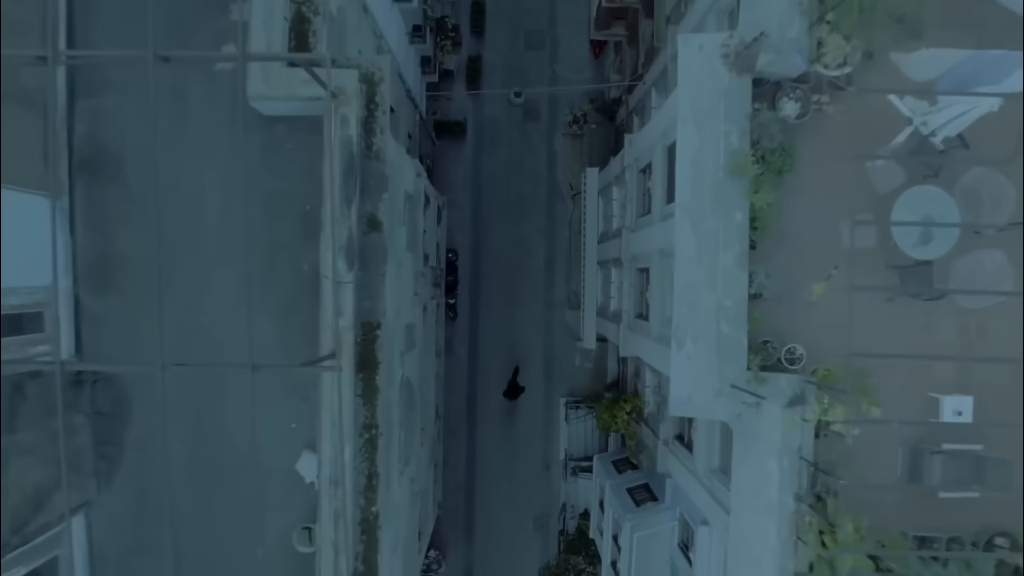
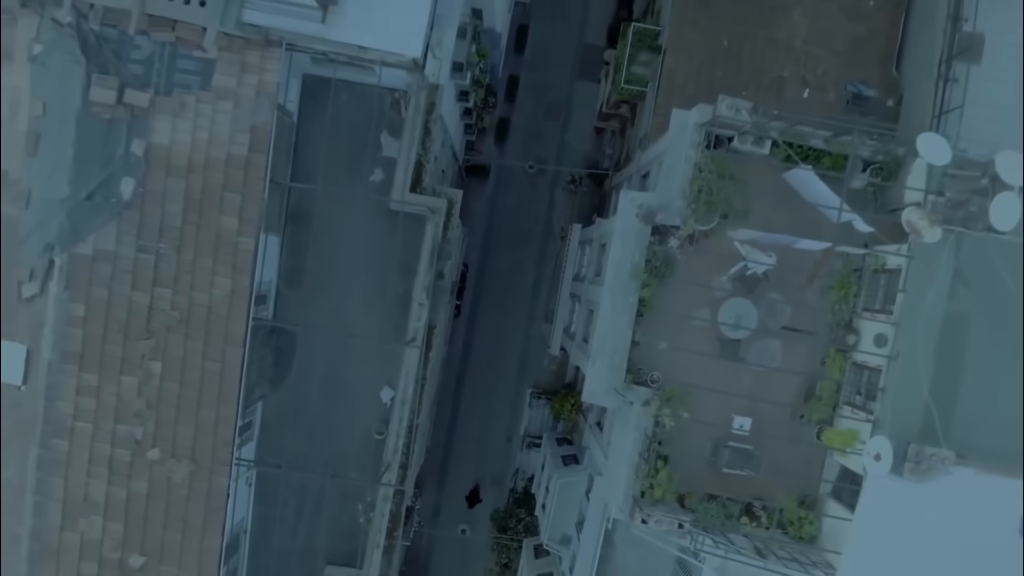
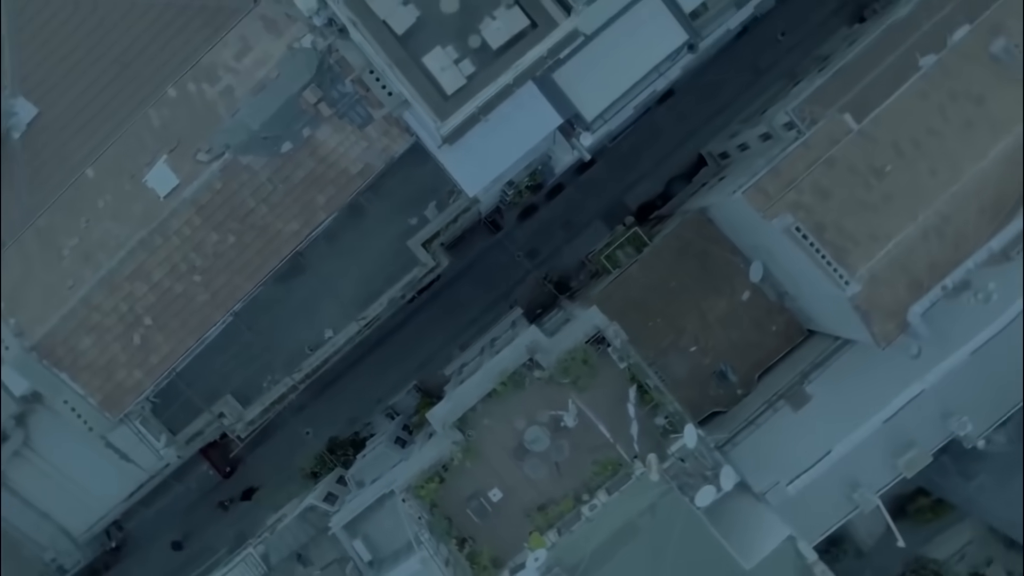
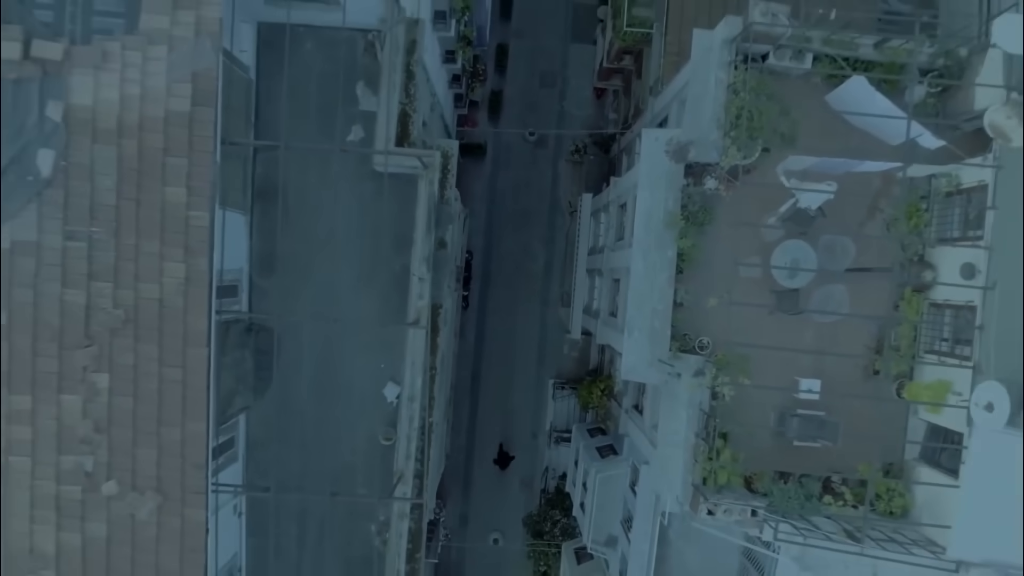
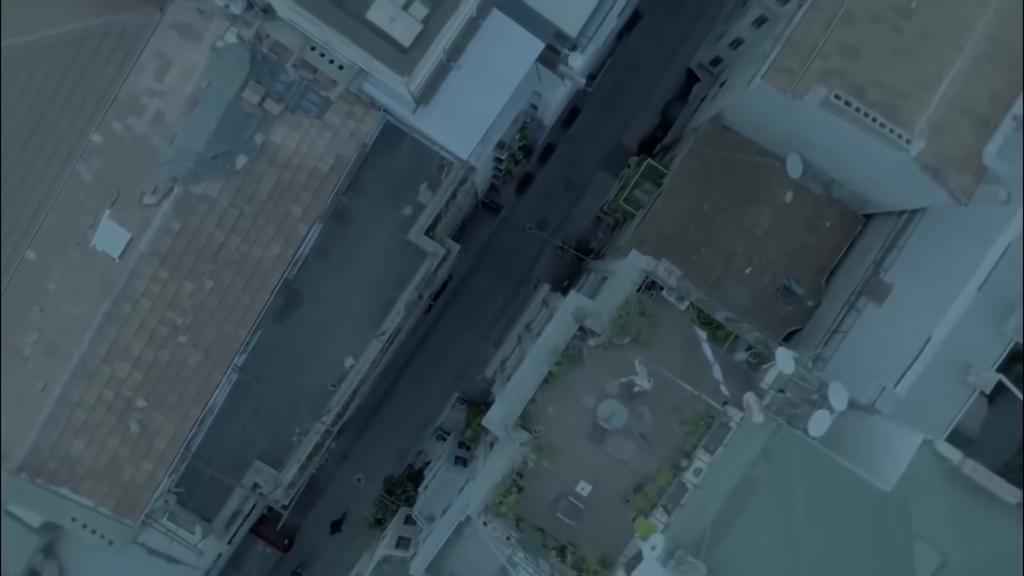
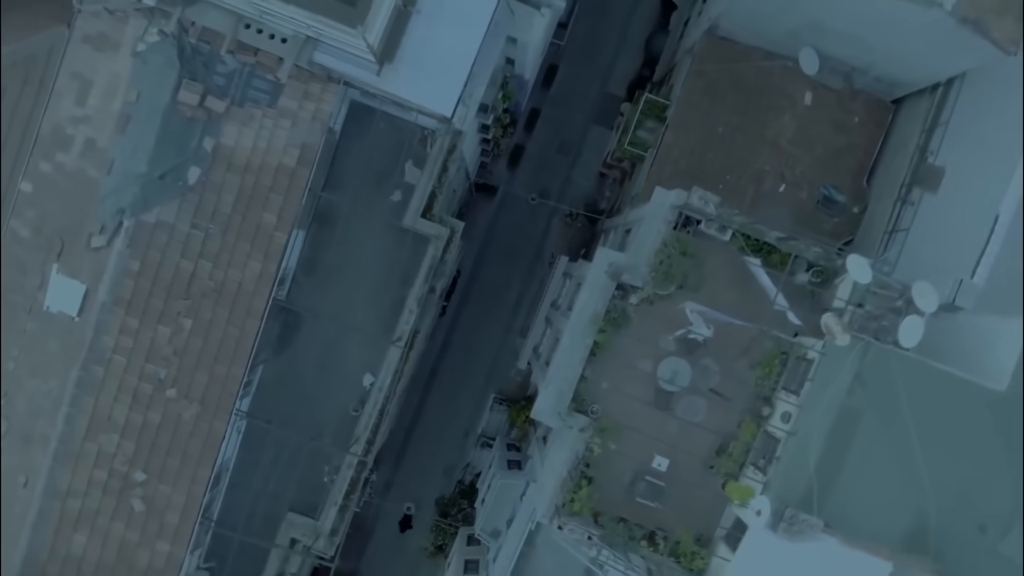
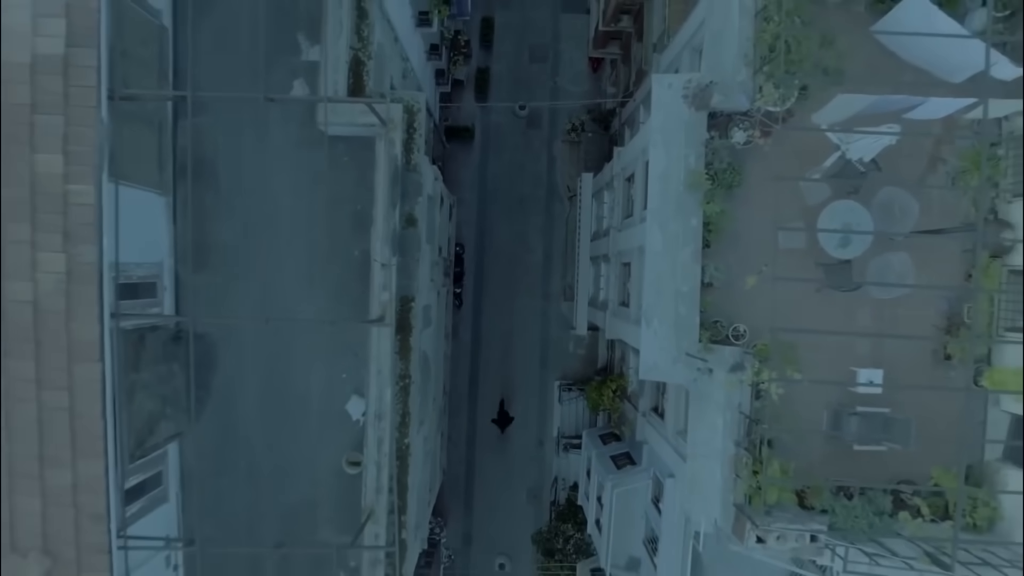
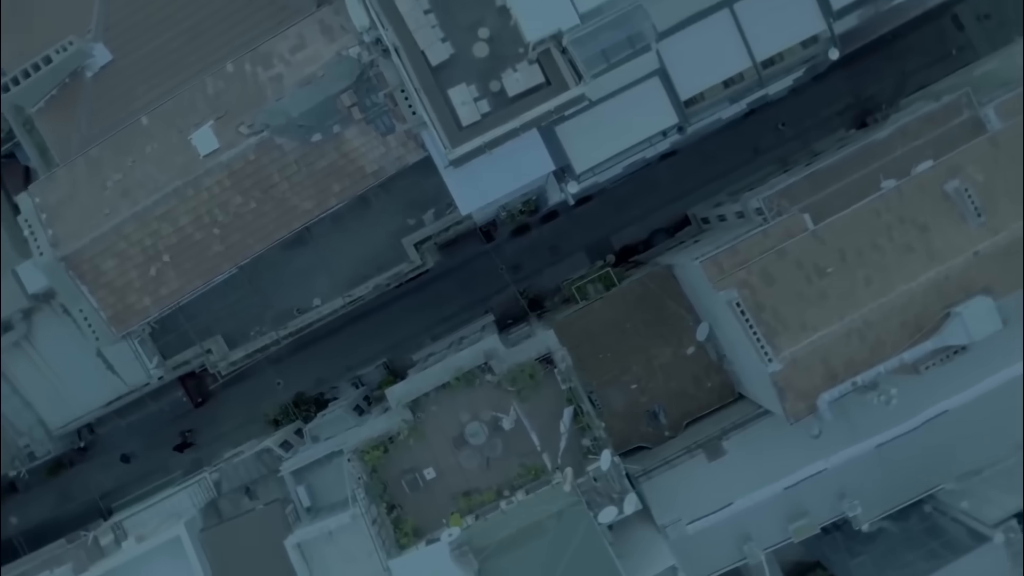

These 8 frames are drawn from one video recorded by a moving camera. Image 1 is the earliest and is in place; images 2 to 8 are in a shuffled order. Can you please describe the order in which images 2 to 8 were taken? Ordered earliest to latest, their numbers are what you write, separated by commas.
7, 4, 2, 6, 5, 3, 8
